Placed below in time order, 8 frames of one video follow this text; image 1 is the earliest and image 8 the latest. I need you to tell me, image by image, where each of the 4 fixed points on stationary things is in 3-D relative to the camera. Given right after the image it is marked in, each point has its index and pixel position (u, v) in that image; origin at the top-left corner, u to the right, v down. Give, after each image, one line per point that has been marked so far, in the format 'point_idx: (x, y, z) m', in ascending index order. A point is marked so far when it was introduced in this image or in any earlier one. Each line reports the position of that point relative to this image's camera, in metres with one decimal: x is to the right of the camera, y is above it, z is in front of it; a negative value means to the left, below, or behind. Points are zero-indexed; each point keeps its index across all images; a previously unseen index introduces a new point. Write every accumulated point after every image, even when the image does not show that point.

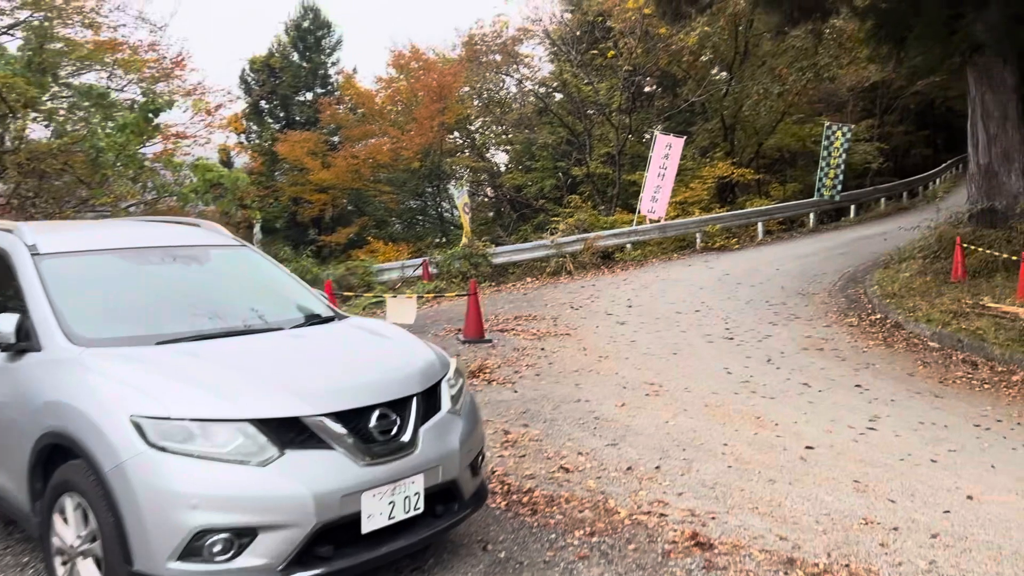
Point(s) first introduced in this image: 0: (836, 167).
0: (+6.9, +2.6, +17.5) m
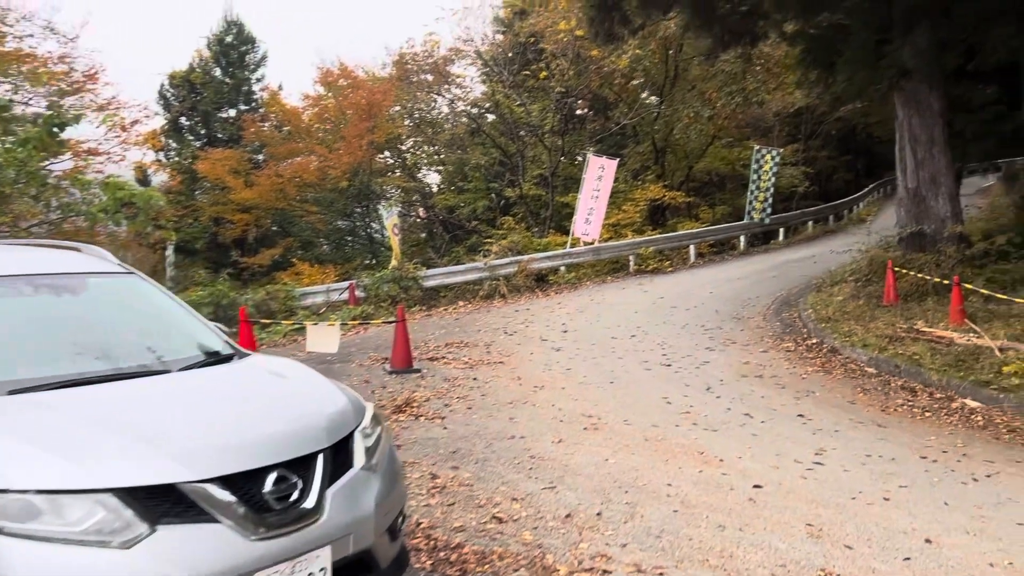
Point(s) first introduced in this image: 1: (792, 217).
0: (+5.4, +2.1, +17.7) m
1: (+6.5, +1.6, +19.0) m
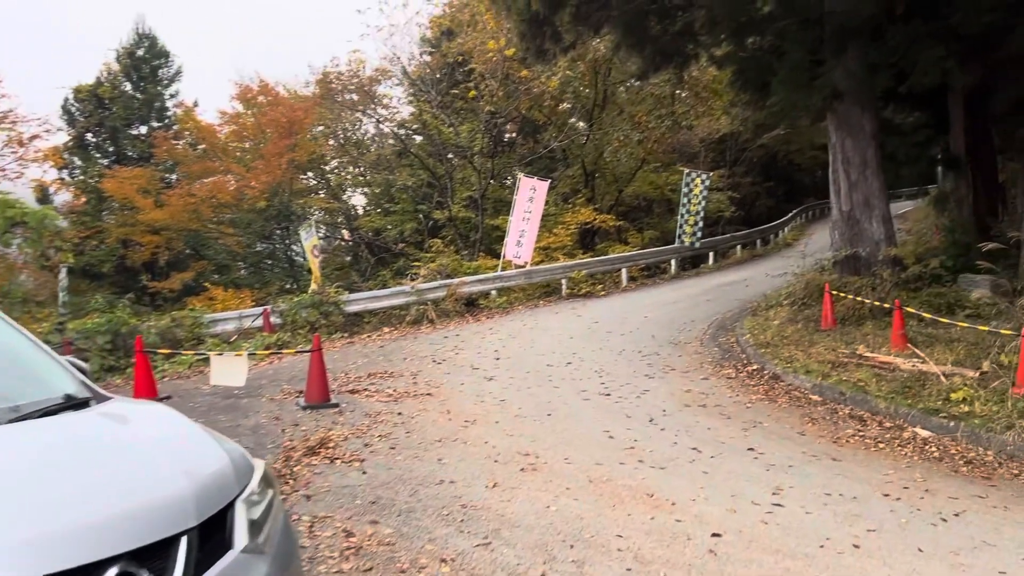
0: (+3.9, +1.6, +17.6) m
1: (+4.8, +1.1, +18.9) m
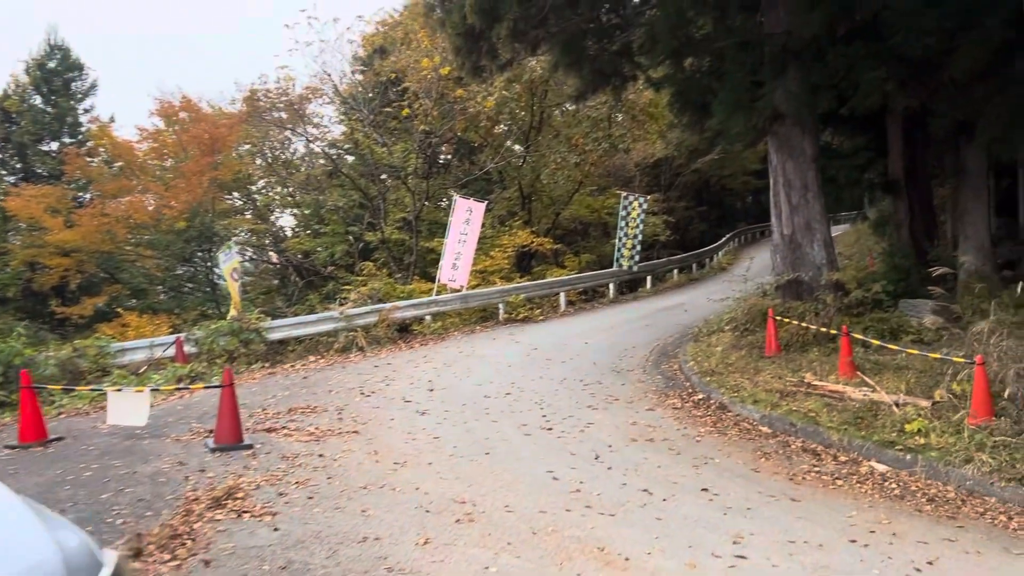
0: (+2.6, +1.1, +17.4) m
1: (+3.4, +0.5, +18.8) m
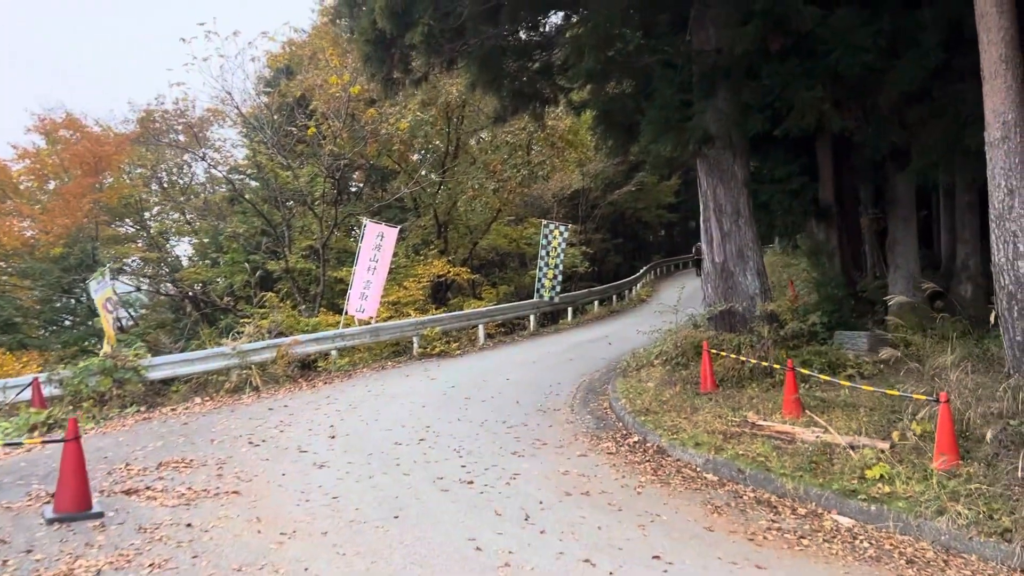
0: (+0.9, +0.4, +16.7) m
1: (+1.5, -0.2, +18.1) m
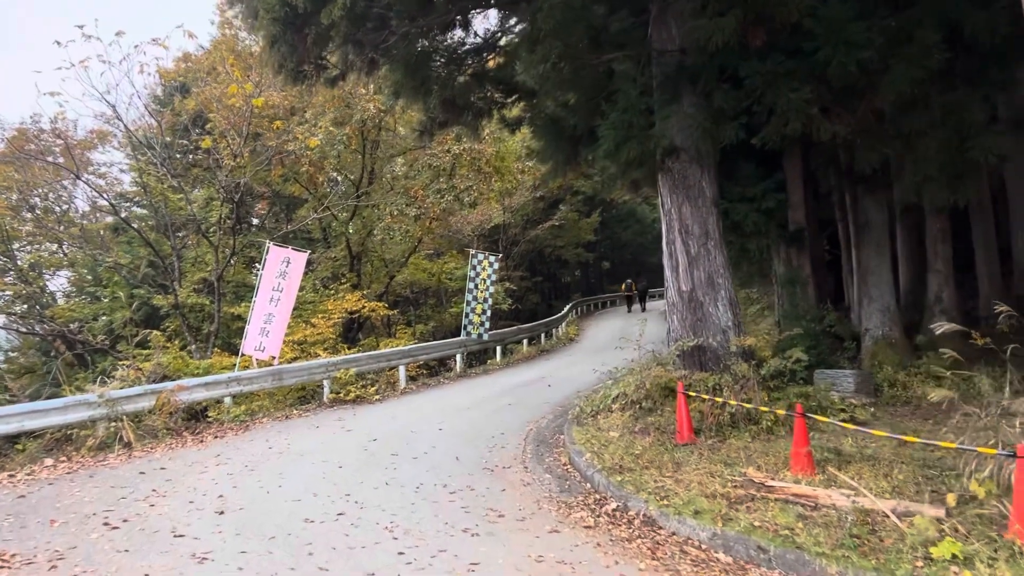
0: (-0.6, -0.3, +15.1) m
1: (-0.1, -0.9, +16.6) m
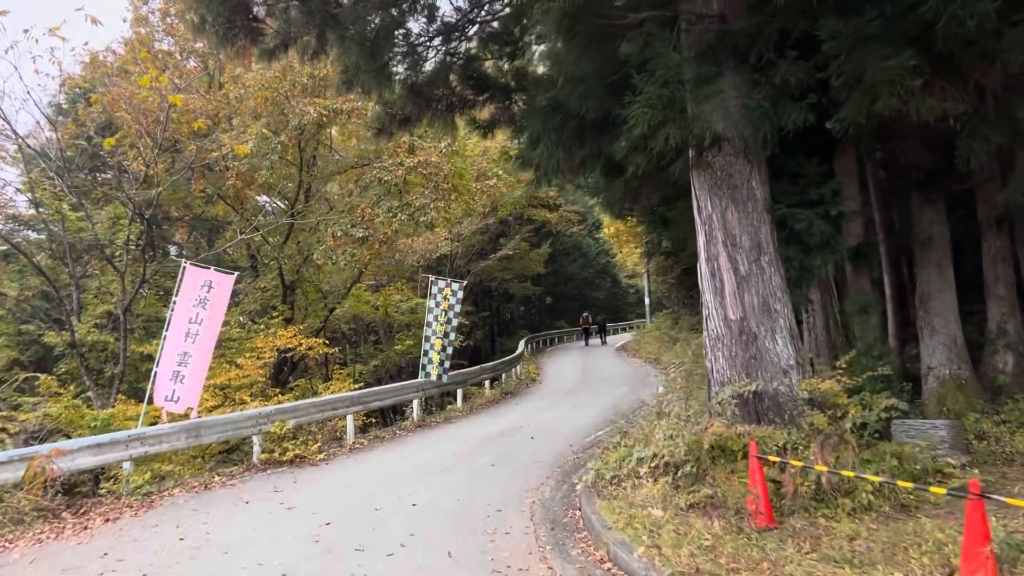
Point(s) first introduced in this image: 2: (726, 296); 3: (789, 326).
0: (-1.1, -0.8, +13.0) m
1: (-0.8, -1.5, +14.5) m
2: (+1.7, -0.1, +6.7) m
3: (+2.2, -0.3, +6.6) m
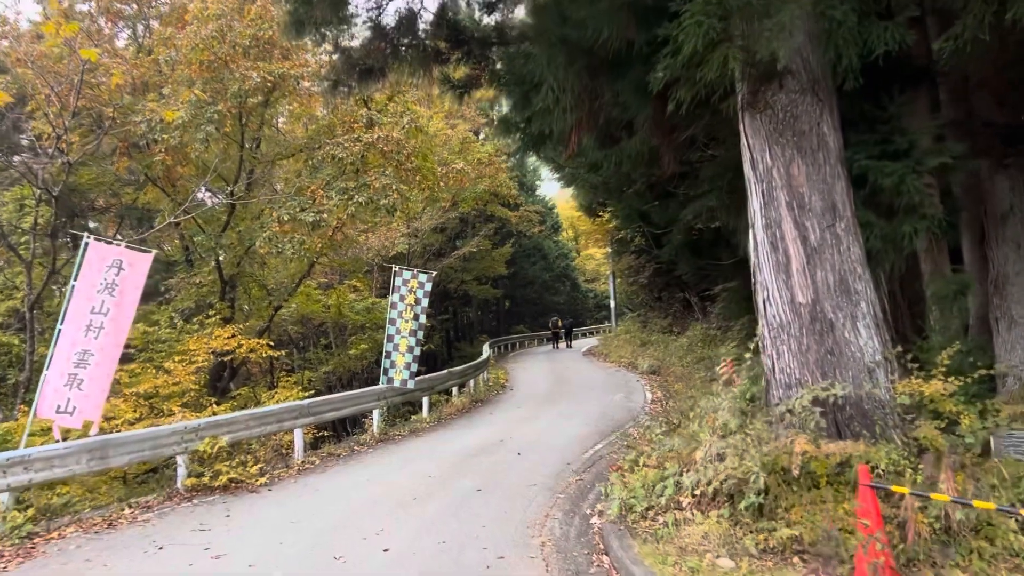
0: (-1.5, -0.7, +11.3) m
1: (-1.2, -1.4, +12.8) m
2: (+1.8, +0.1, +5.2) m
3: (+2.2, -0.1, +5.1) m
